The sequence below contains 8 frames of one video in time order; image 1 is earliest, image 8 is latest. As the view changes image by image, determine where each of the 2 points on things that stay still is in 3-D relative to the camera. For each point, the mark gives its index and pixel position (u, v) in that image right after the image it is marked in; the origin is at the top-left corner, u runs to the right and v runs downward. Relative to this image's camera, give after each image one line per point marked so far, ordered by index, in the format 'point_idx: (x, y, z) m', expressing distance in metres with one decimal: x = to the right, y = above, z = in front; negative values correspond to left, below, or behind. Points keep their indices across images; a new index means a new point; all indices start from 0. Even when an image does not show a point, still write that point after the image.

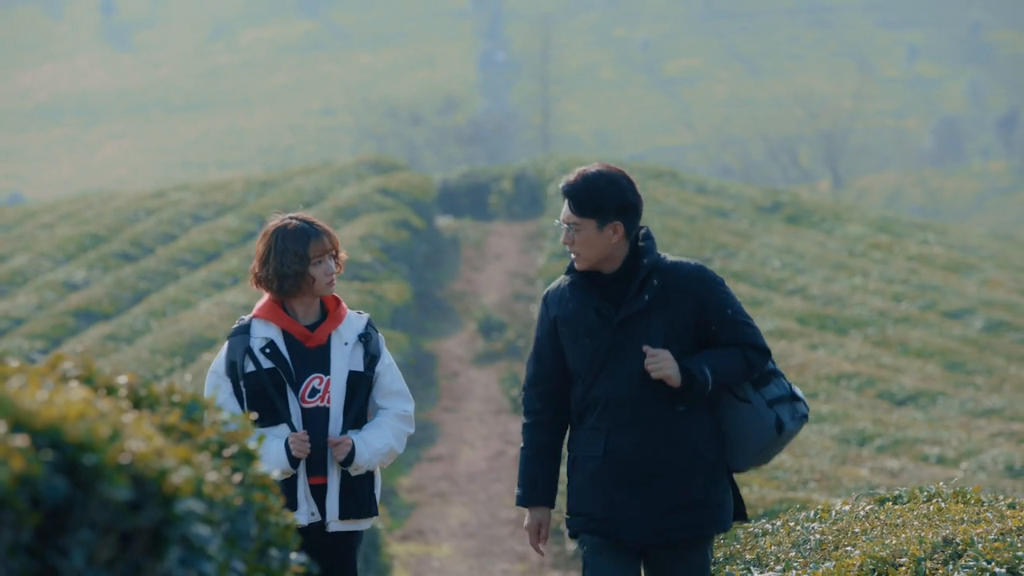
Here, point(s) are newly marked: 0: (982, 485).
0: (+5.5, -2.3, +13.1) m
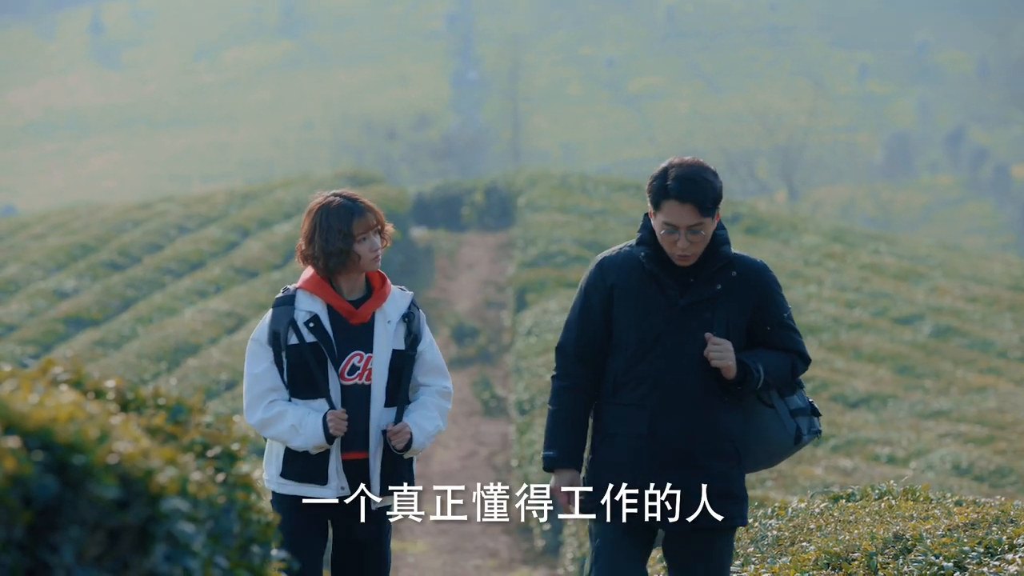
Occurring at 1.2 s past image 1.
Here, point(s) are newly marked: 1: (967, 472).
0: (+5.2, -2.4, +13.8) m
1: (+6.3, -2.6, +16.0) m
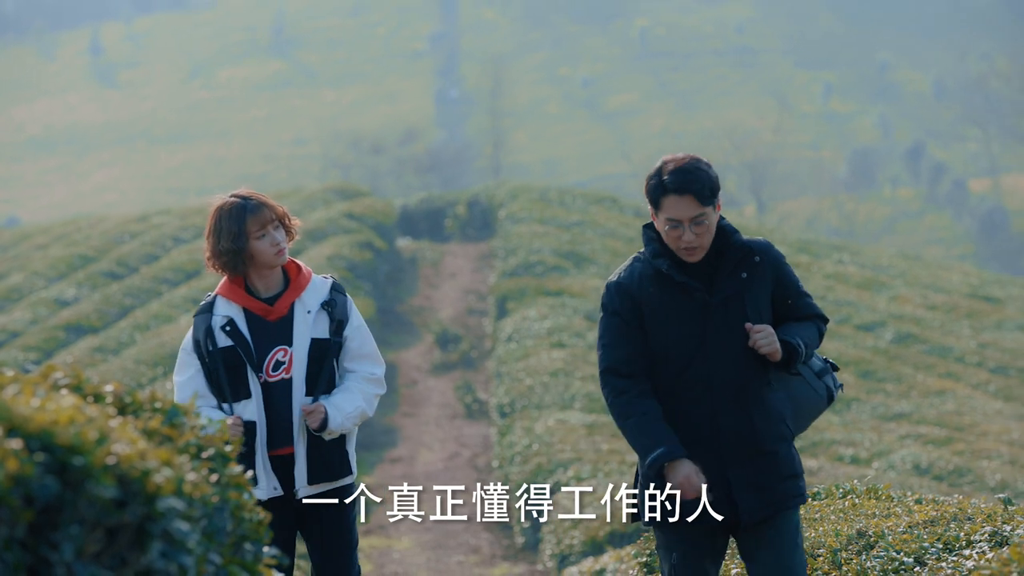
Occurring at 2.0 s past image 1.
0: (+4.9, -2.5, +14.5) m
1: (+6.1, -2.7, +16.6) m
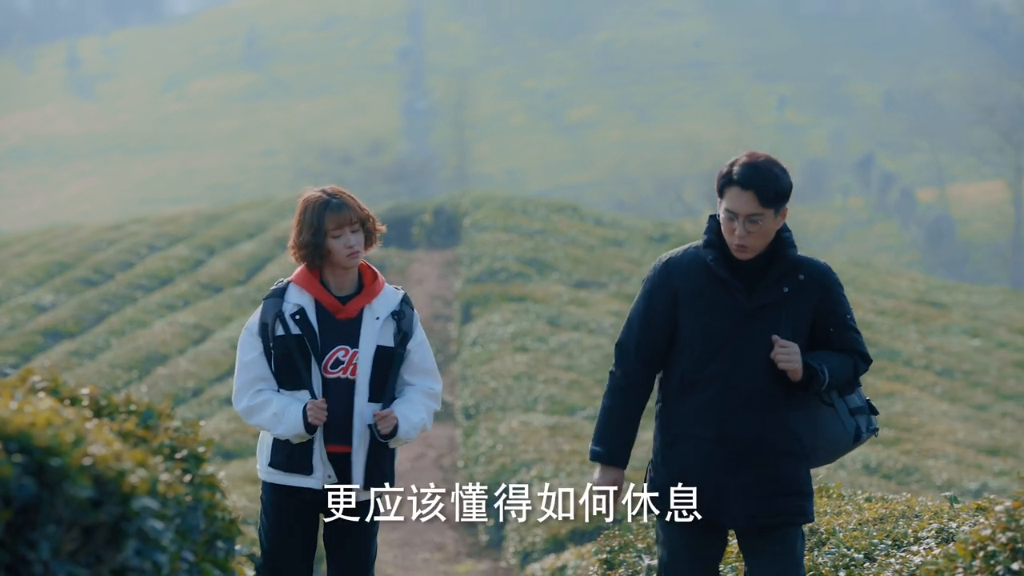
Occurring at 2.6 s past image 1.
0: (+4.5, -2.6, +15.0) m
1: (+5.6, -2.8, +17.2) m
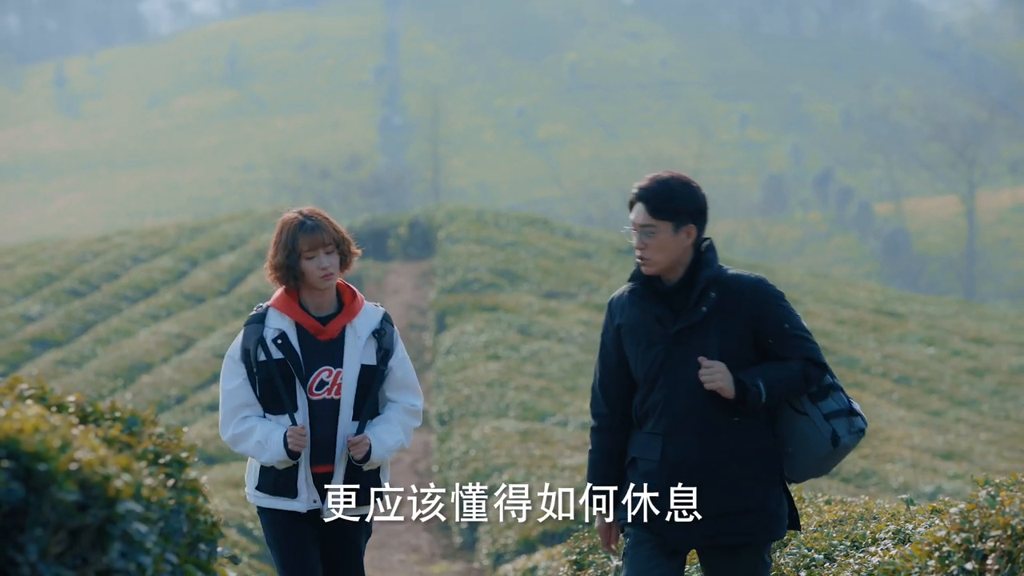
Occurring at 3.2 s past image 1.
0: (+4.1, -2.7, +15.6) m
1: (+5.2, -3.0, +17.8) m
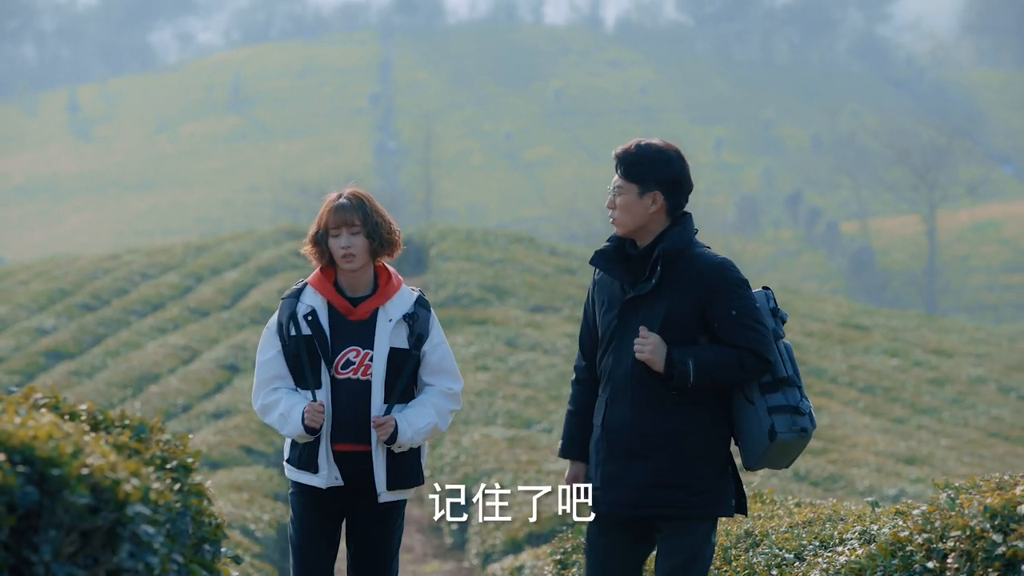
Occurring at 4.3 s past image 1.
0: (+3.9, -3.0, +16.5) m
1: (+5.0, -3.2, +18.8) m
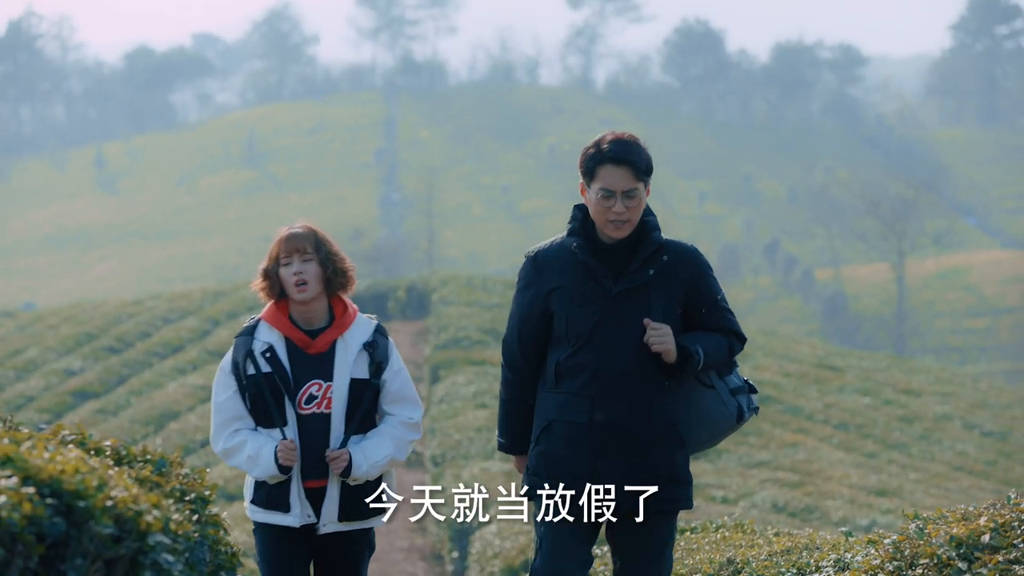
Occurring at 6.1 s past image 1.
0: (+3.8, -3.6, +17.6) m
1: (+4.9, -3.9, +19.8) m
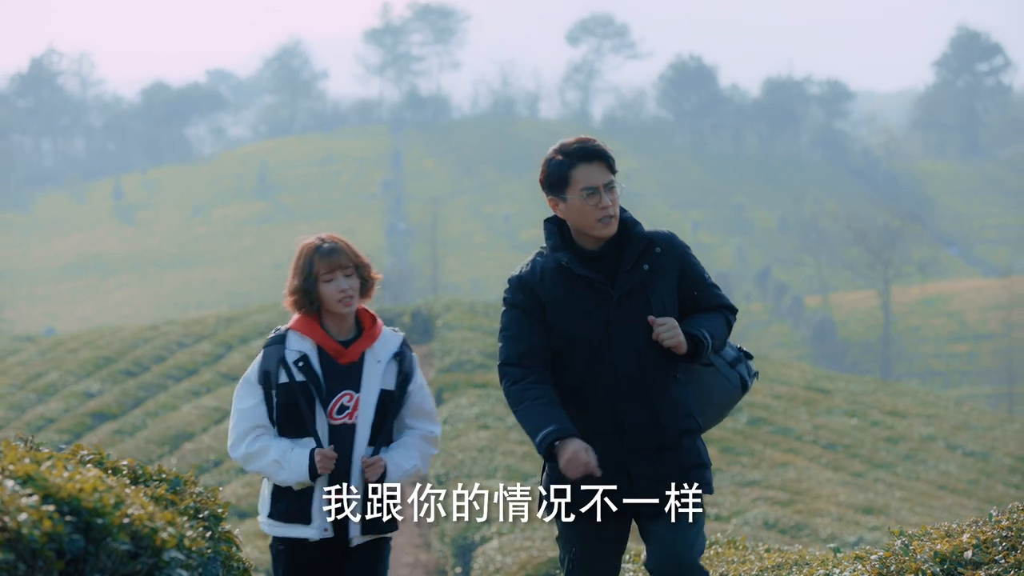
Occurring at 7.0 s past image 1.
0: (+3.9, -4.1, +18.3) m
1: (+4.9, -4.4, +20.5) m
